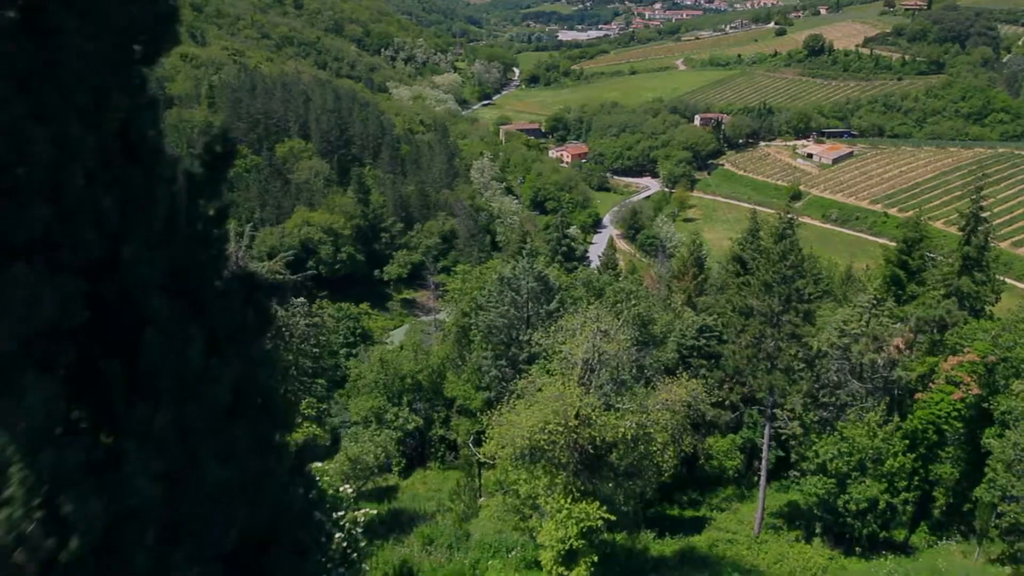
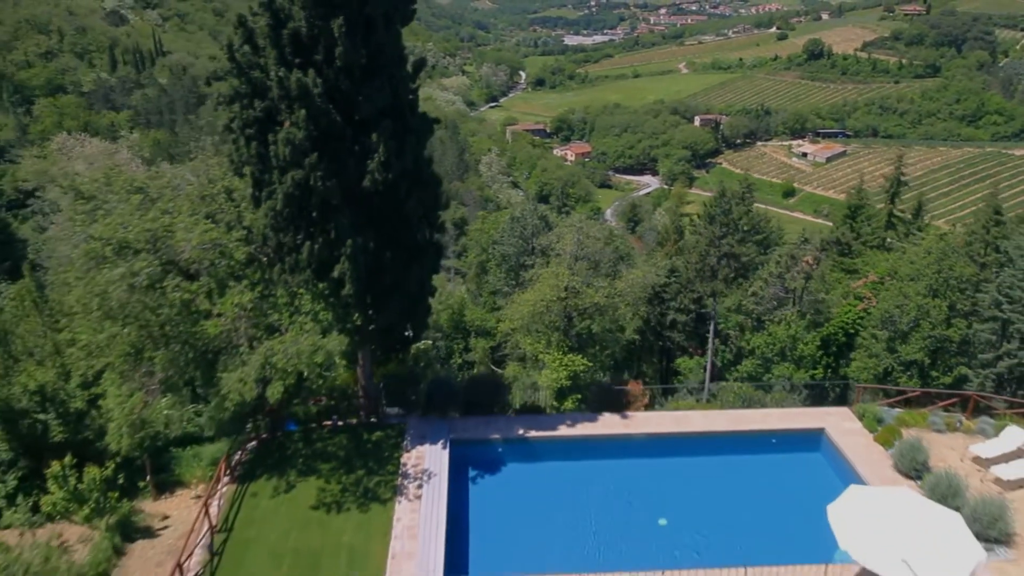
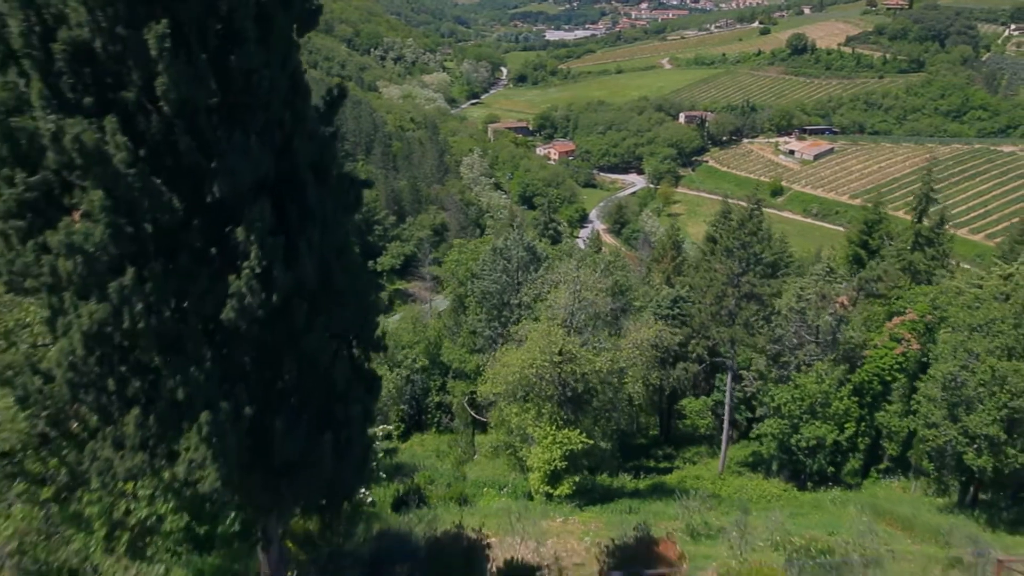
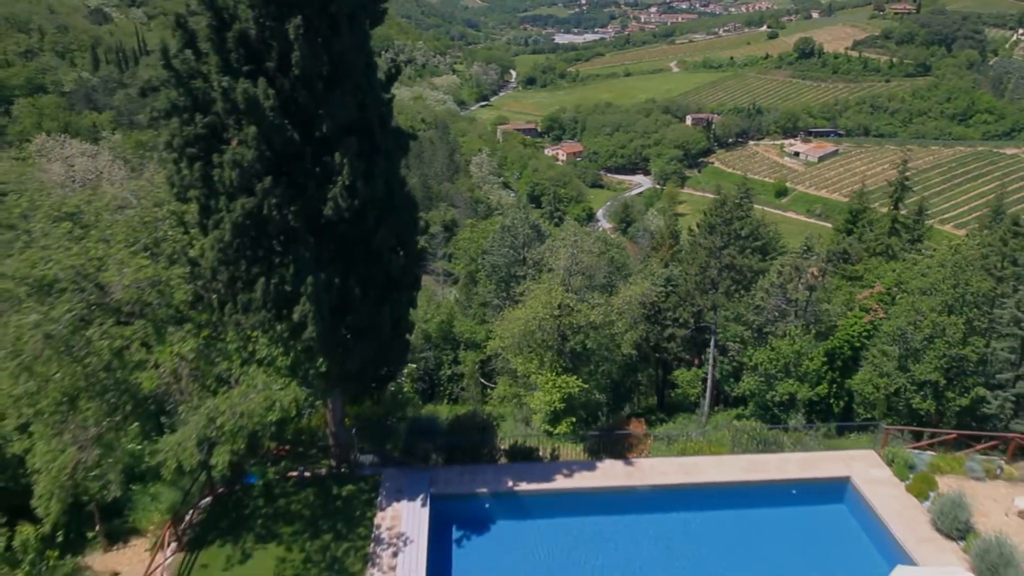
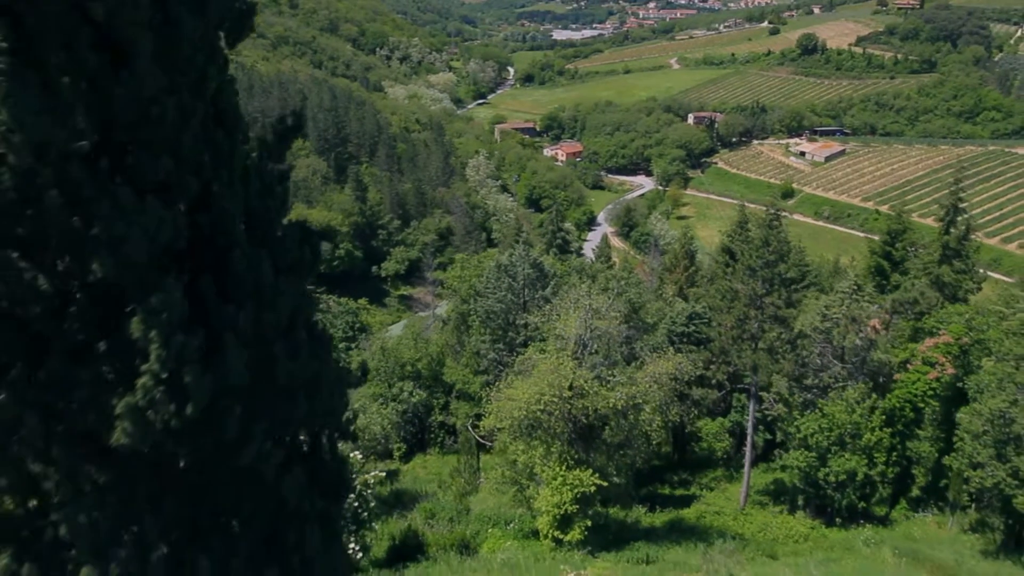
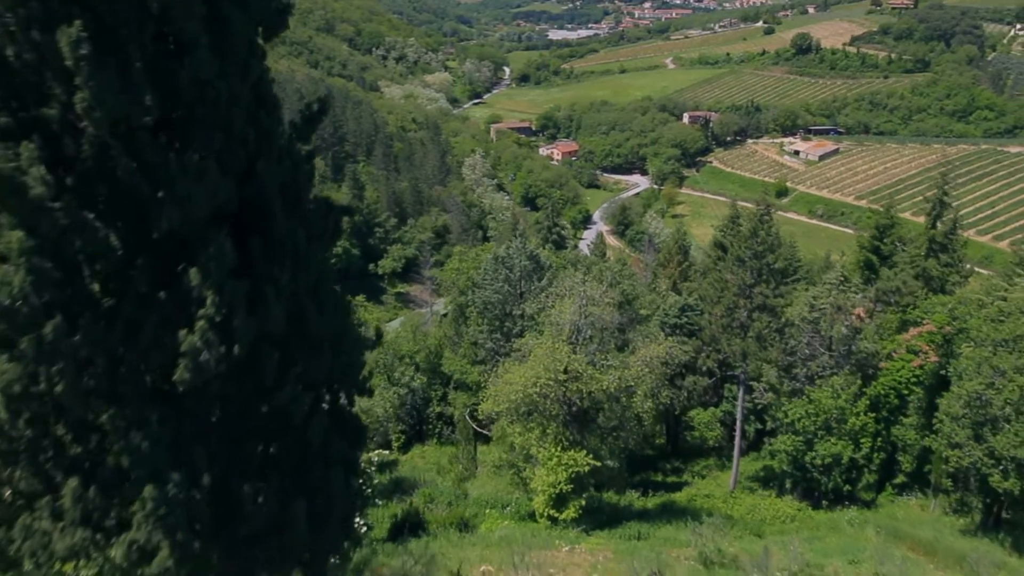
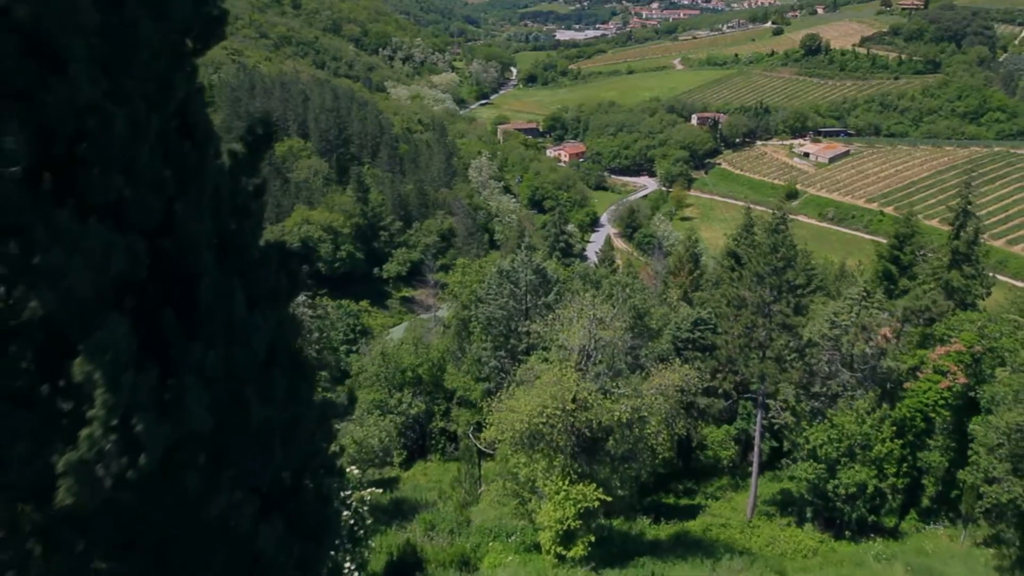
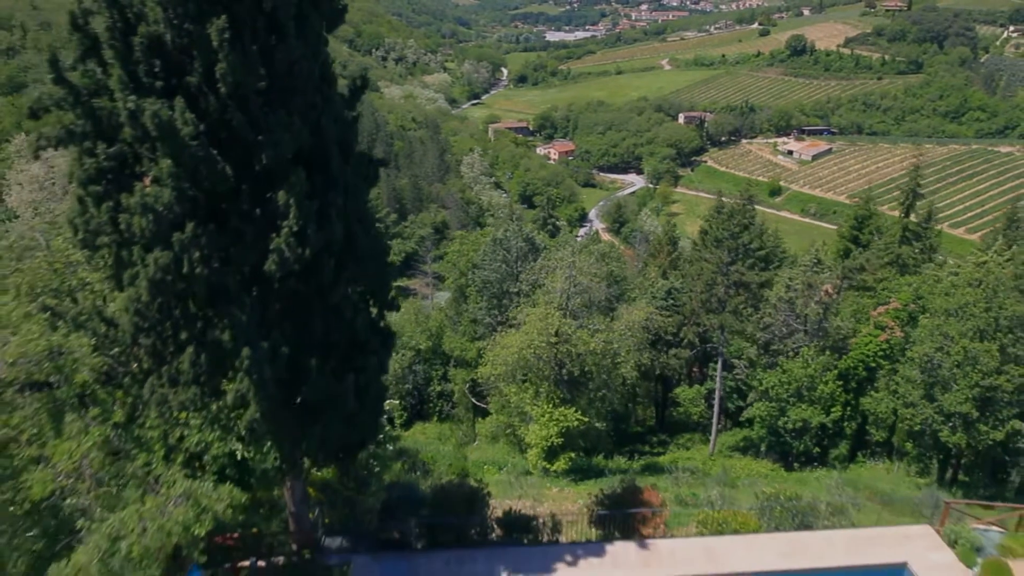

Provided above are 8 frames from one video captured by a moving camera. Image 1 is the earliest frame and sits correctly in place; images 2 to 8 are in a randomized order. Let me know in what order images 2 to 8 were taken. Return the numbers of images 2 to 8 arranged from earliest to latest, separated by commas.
7, 5, 6, 3, 8, 4, 2
